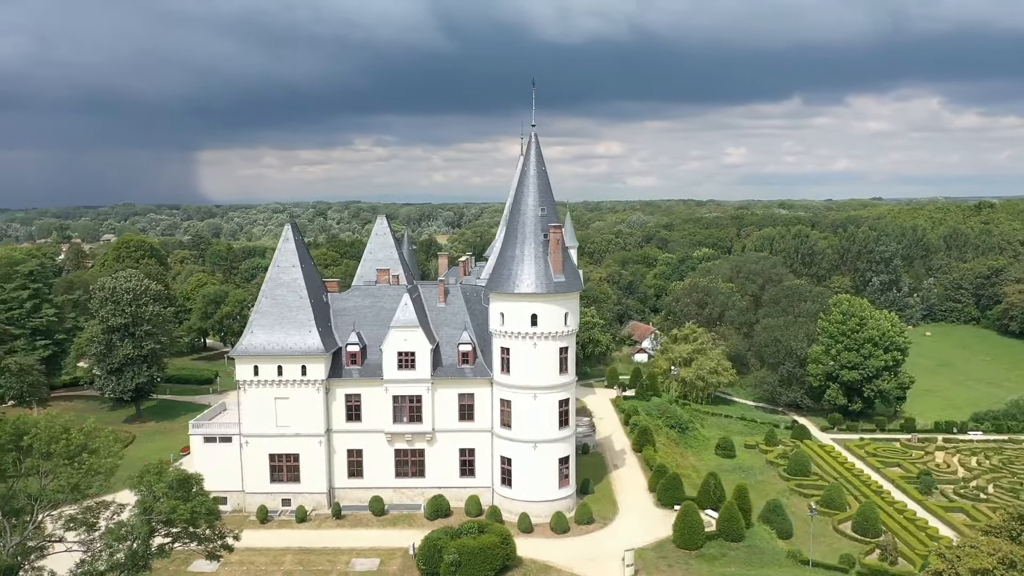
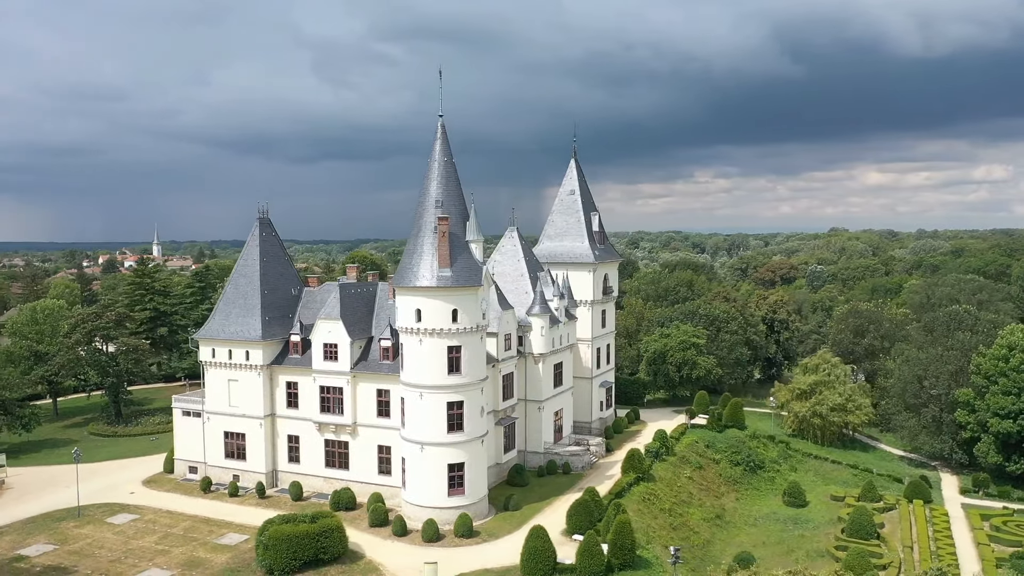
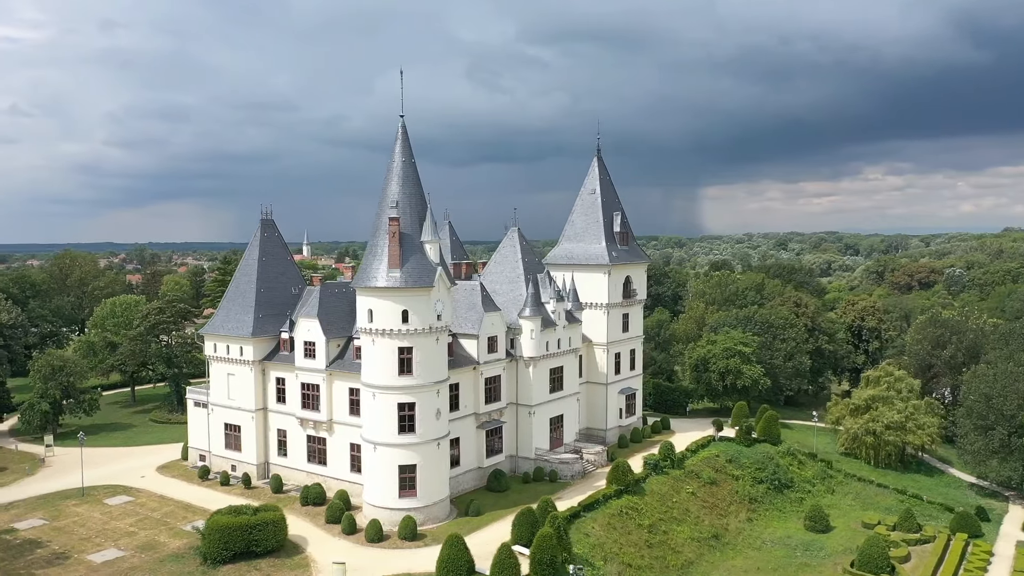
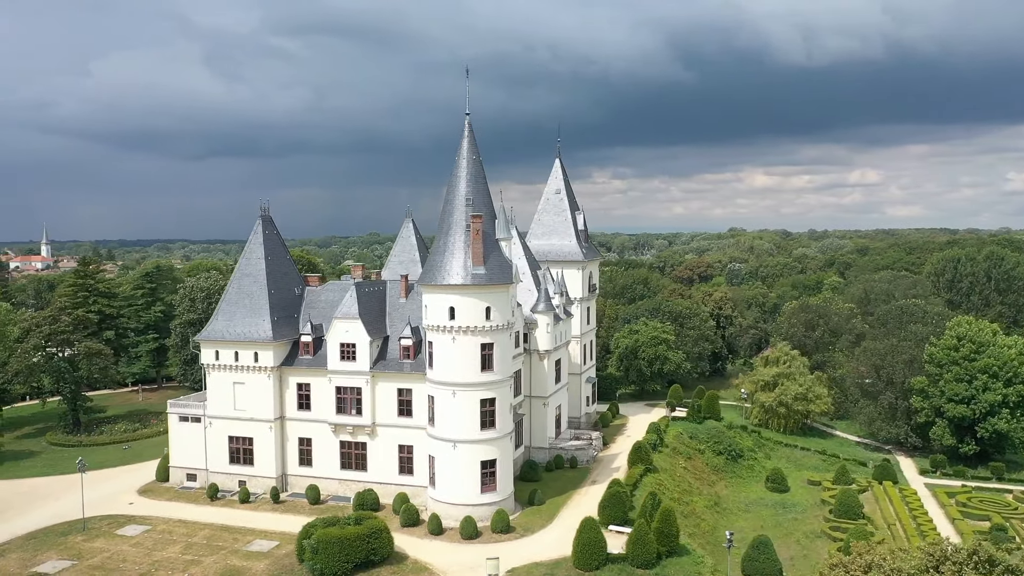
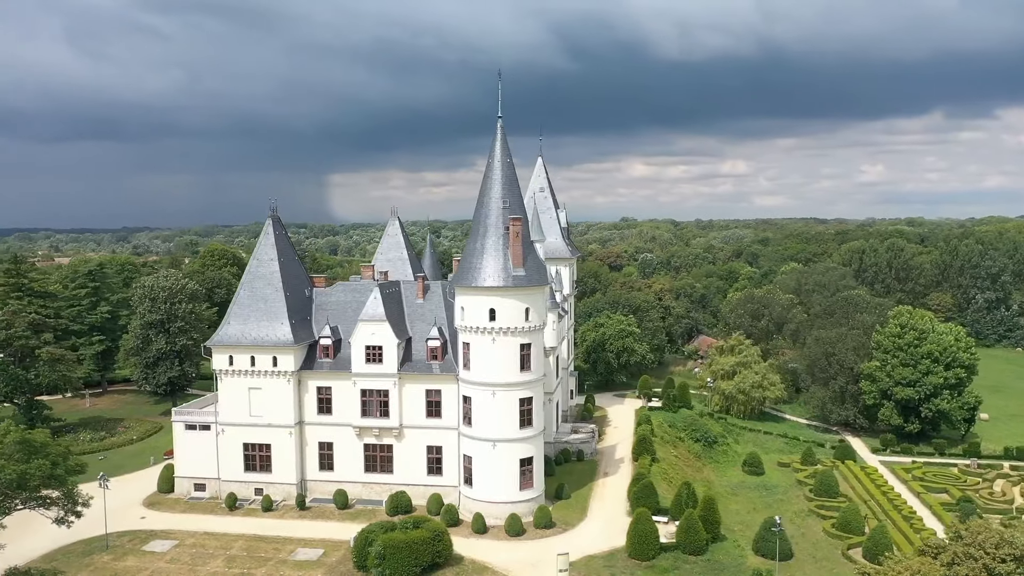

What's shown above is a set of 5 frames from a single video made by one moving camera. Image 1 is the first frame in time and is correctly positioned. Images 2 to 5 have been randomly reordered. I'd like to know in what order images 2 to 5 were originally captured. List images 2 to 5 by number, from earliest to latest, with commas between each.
5, 4, 2, 3
